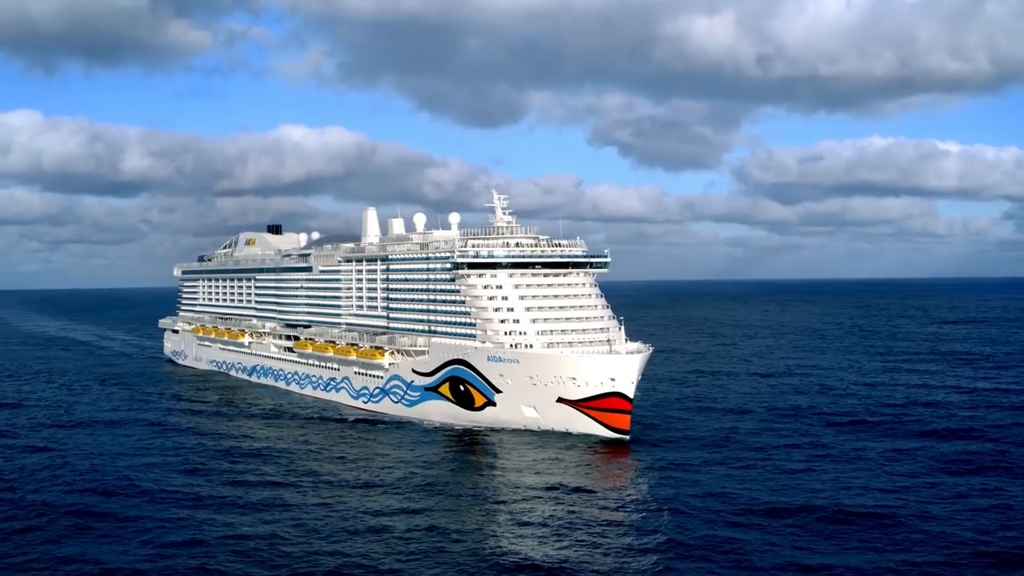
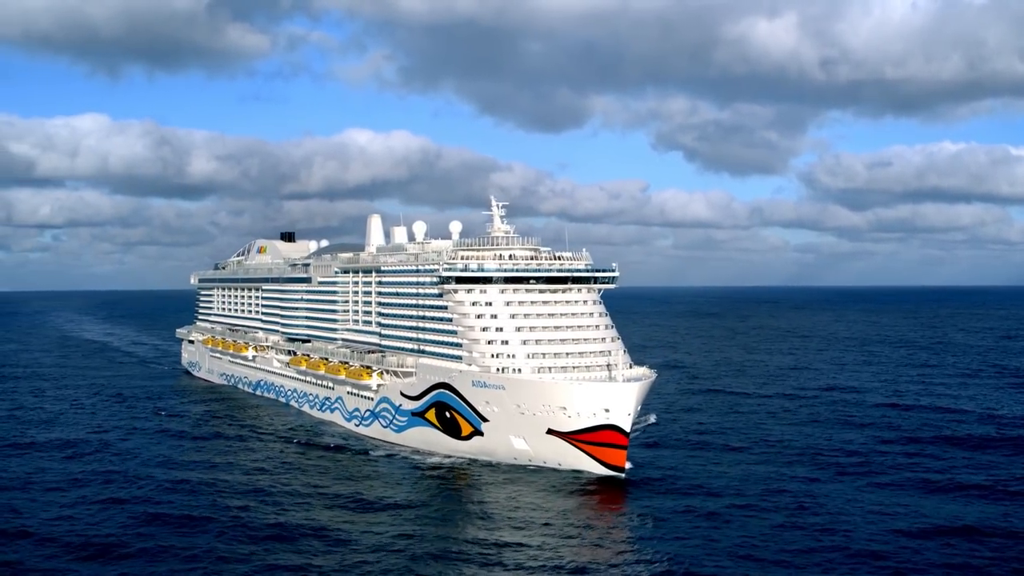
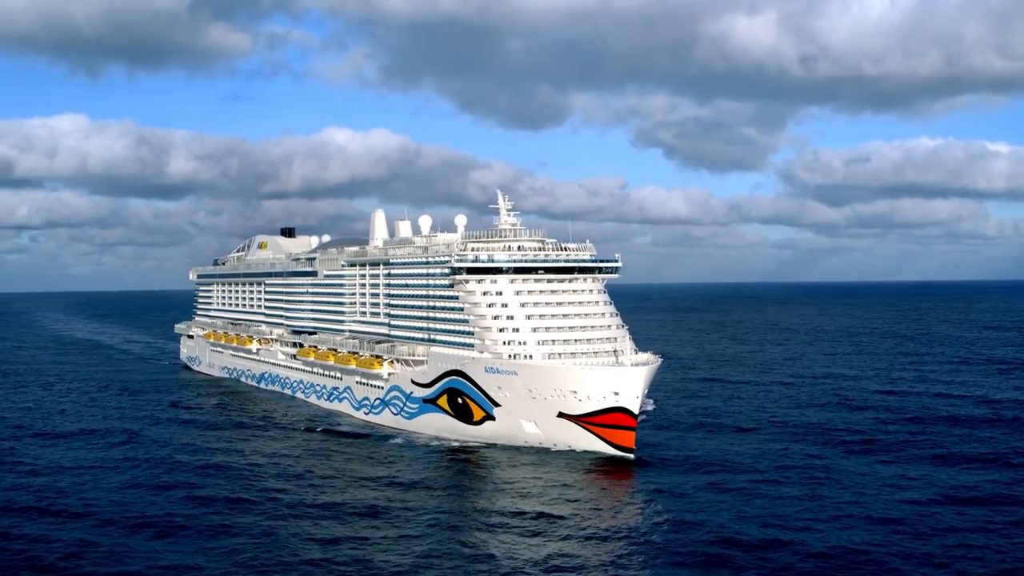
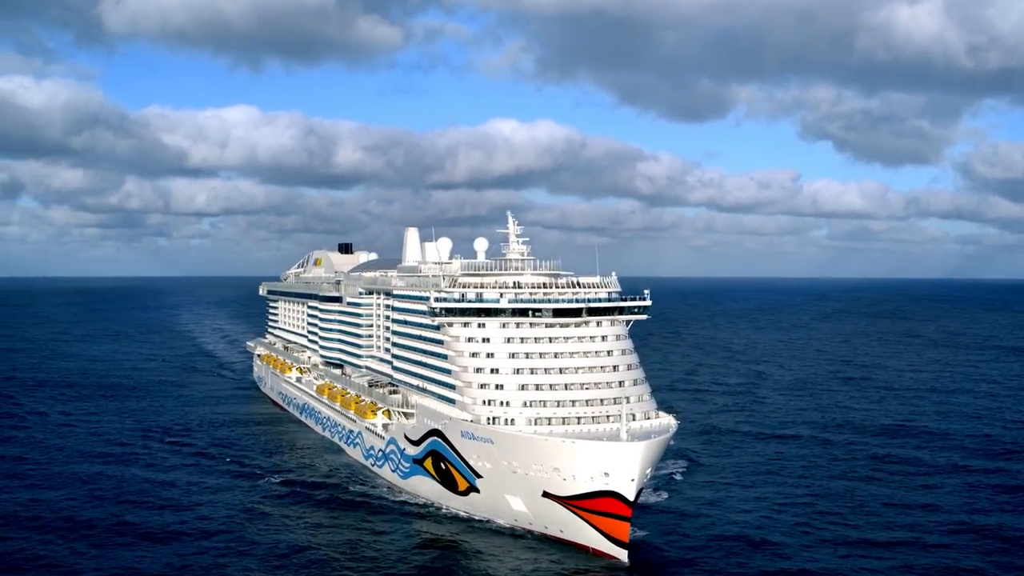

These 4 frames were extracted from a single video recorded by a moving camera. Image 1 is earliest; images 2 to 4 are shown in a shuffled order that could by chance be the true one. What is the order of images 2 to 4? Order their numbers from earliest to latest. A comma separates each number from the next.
3, 2, 4
